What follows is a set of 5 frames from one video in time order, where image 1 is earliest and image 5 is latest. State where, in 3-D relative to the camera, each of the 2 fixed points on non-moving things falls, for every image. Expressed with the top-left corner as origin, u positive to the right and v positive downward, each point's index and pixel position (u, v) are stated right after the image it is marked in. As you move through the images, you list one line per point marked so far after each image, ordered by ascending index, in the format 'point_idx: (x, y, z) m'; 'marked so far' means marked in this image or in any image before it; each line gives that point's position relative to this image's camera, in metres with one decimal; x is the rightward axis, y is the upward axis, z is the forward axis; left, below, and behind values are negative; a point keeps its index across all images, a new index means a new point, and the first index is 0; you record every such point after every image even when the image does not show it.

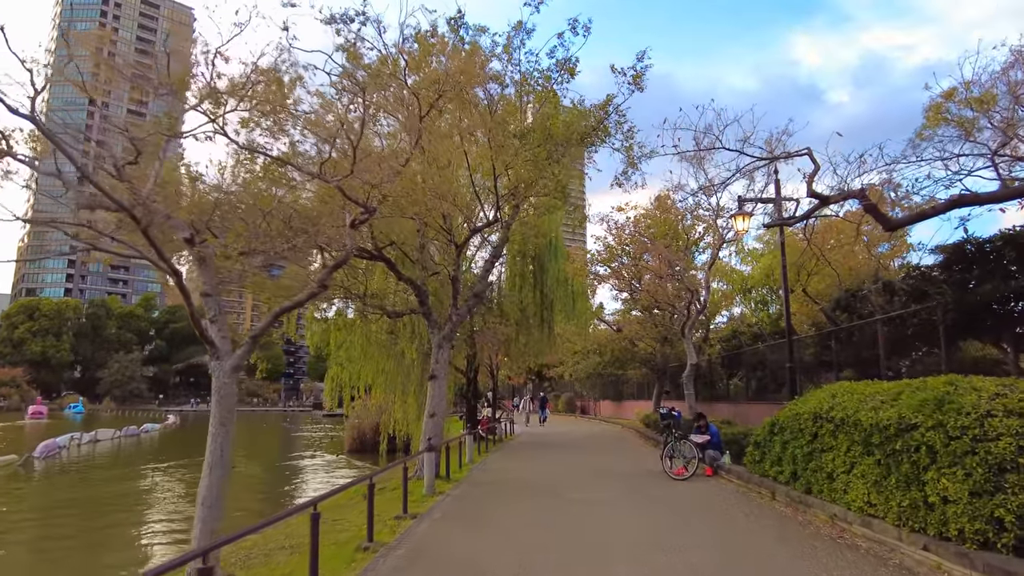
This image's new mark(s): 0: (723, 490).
0: (+3.2, -3.1, +9.9) m
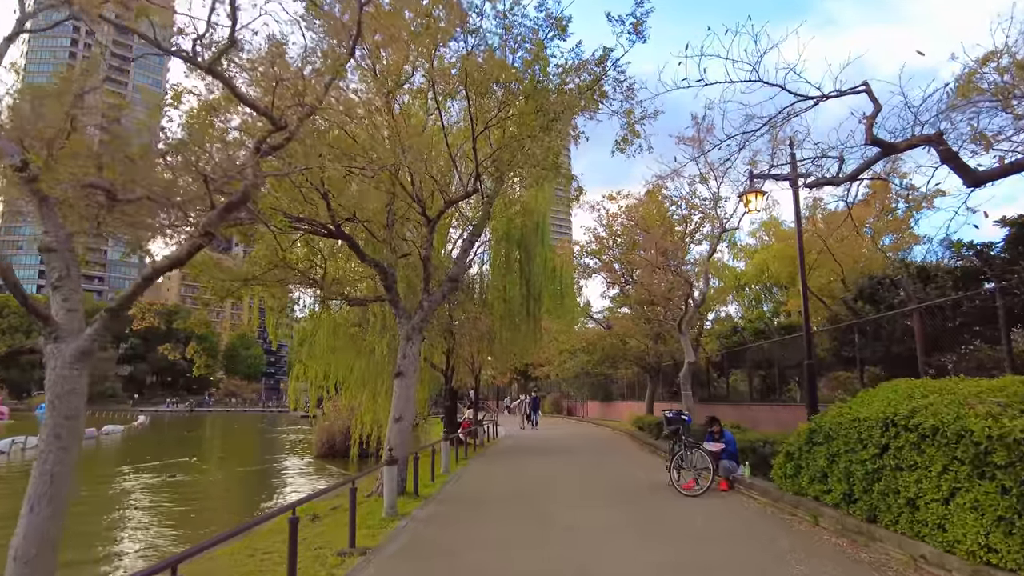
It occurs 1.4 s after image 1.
0: (+2.9, -2.8, +8.2) m
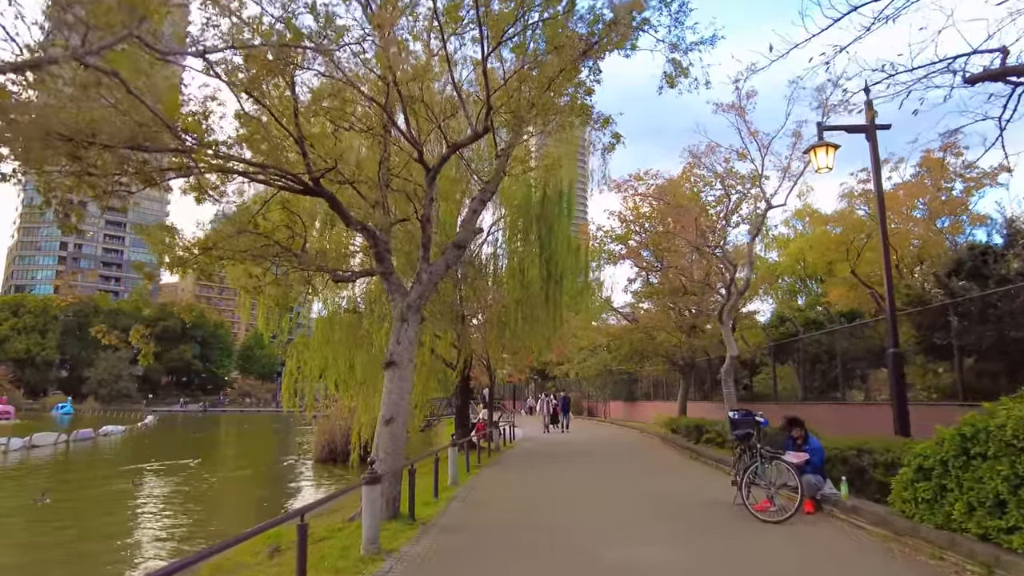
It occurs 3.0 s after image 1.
0: (+3.1, -2.4, +5.9) m
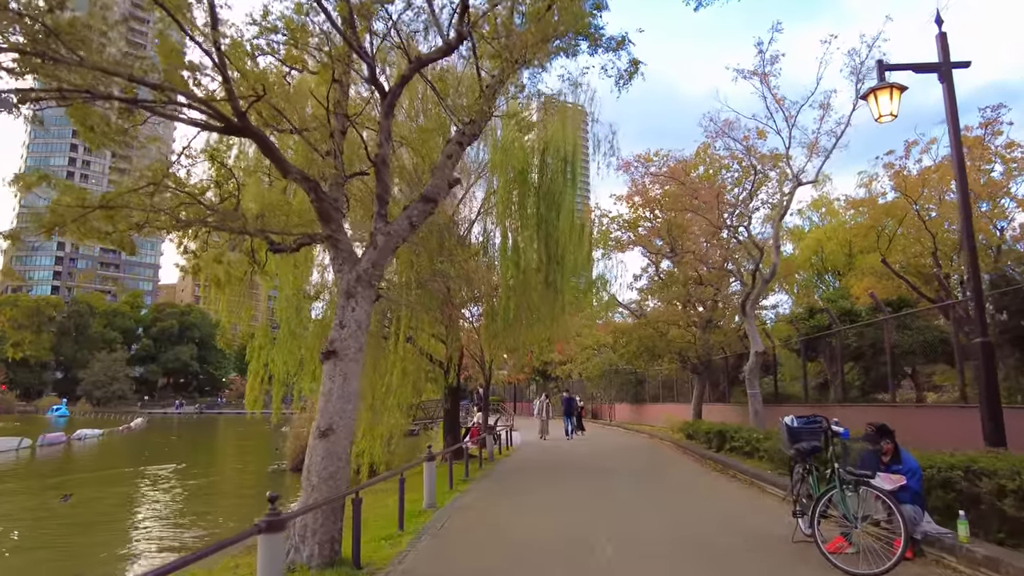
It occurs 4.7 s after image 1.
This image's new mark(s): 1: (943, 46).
0: (+3.0, -2.0, +3.8) m
1: (+5.9, +3.3, +9.1) m
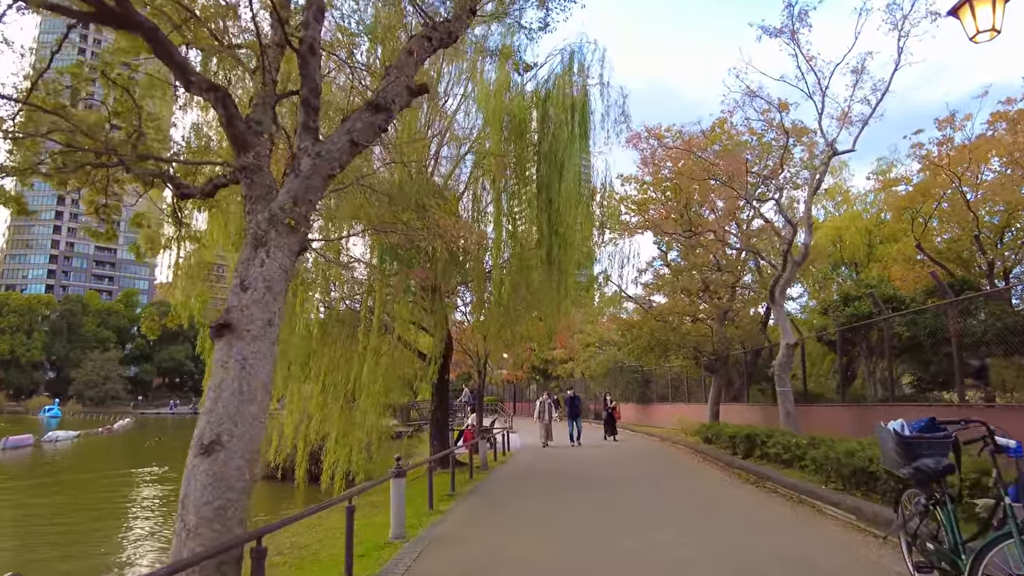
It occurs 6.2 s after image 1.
0: (+2.9, -1.7, +1.8) m
1: (+5.8, +3.6, +7.1) m
